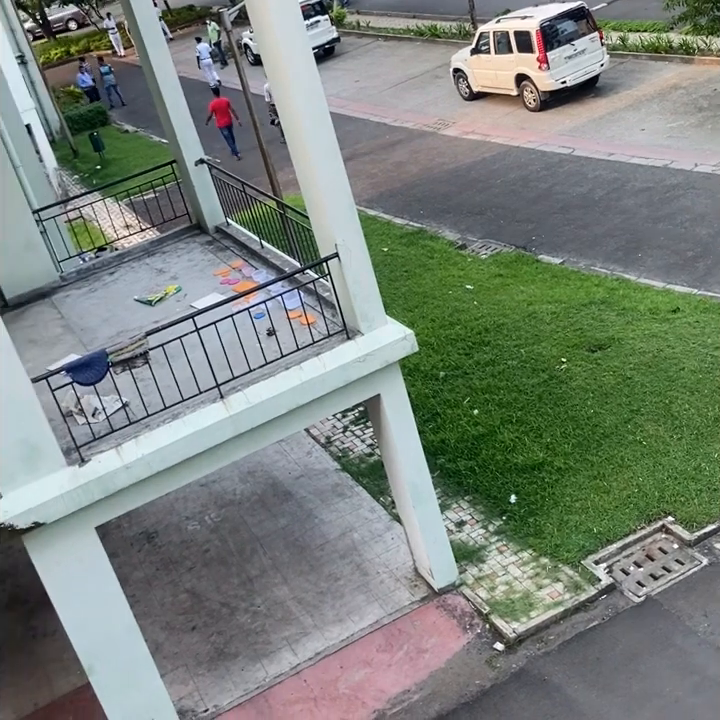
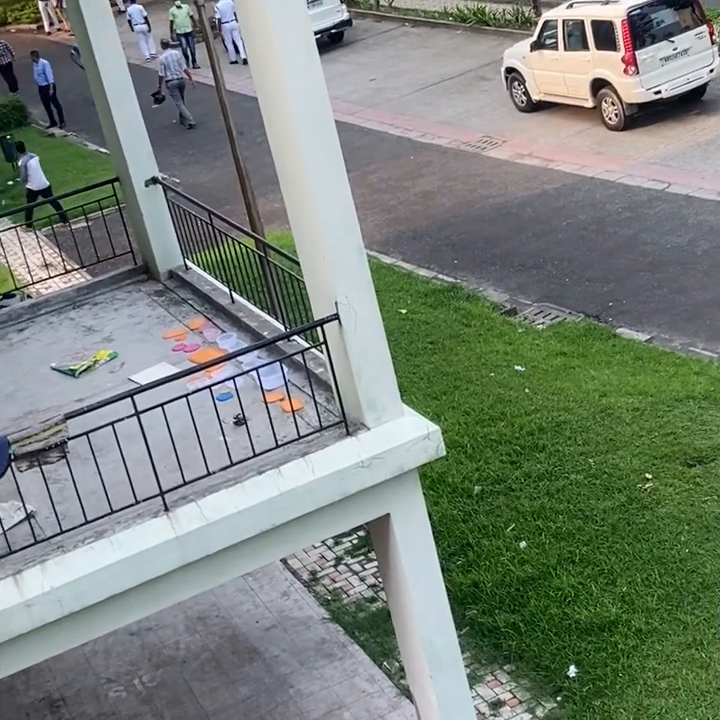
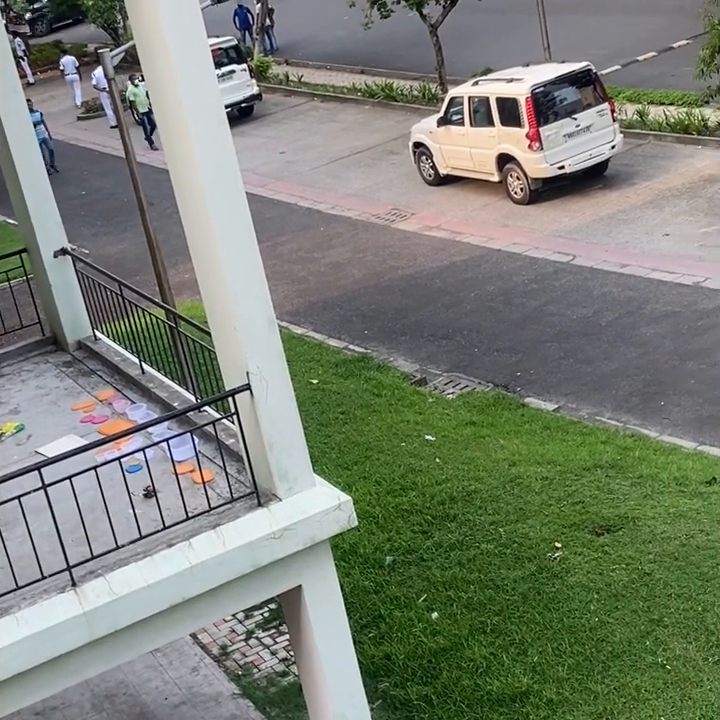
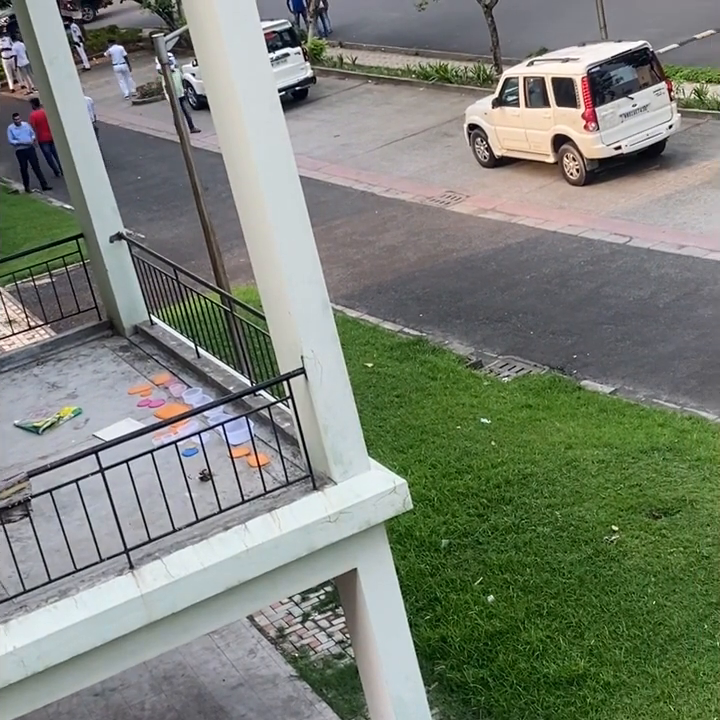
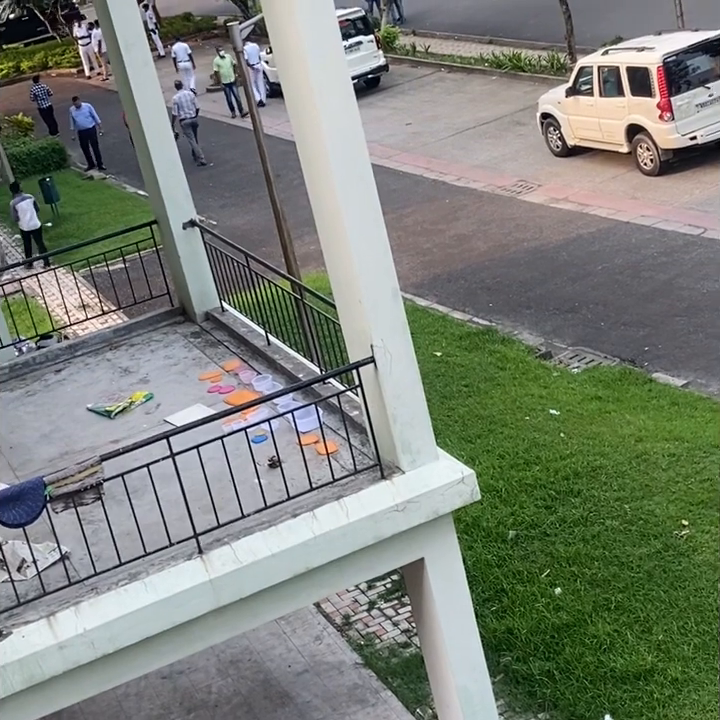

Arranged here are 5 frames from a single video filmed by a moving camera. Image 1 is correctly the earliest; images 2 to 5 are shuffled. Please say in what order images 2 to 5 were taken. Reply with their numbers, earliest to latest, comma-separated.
2, 5, 4, 3
